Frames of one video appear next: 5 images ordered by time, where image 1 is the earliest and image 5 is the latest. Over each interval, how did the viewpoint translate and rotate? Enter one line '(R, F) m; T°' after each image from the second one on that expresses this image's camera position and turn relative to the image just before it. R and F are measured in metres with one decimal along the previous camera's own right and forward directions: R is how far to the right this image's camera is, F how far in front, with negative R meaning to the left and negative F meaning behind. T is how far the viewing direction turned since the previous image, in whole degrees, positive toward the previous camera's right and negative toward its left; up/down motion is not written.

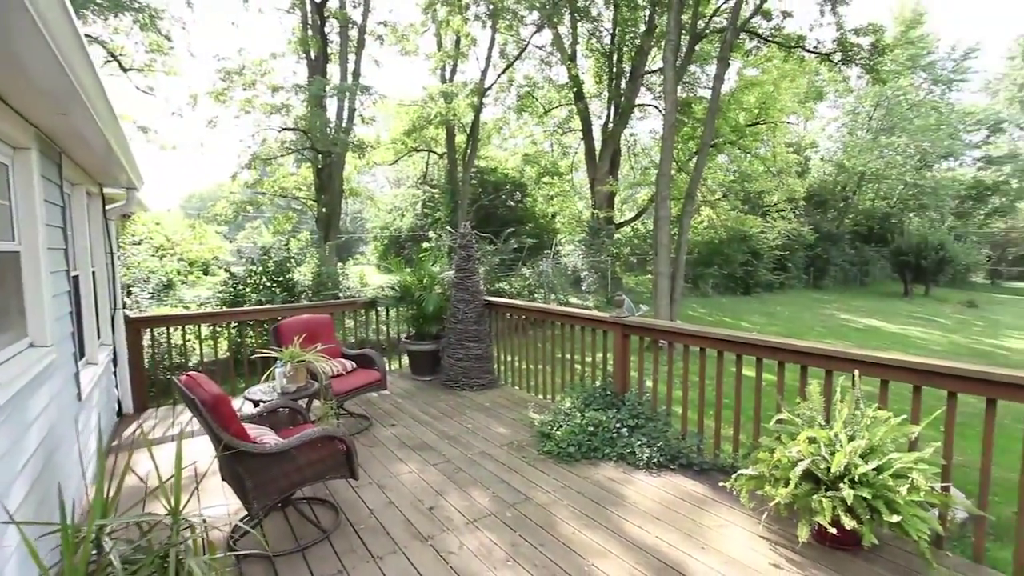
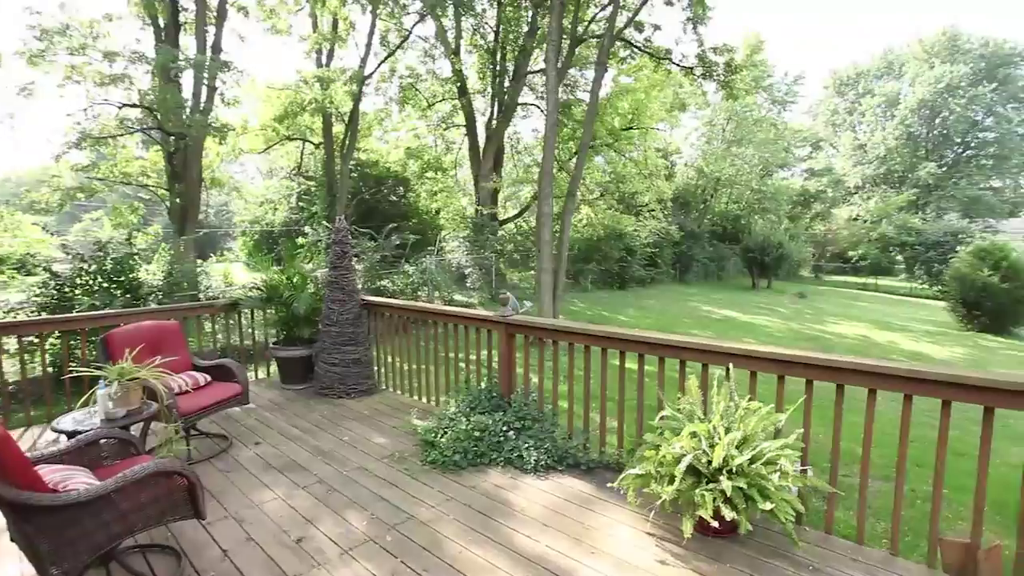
(0.0, +0.1) m; +12°
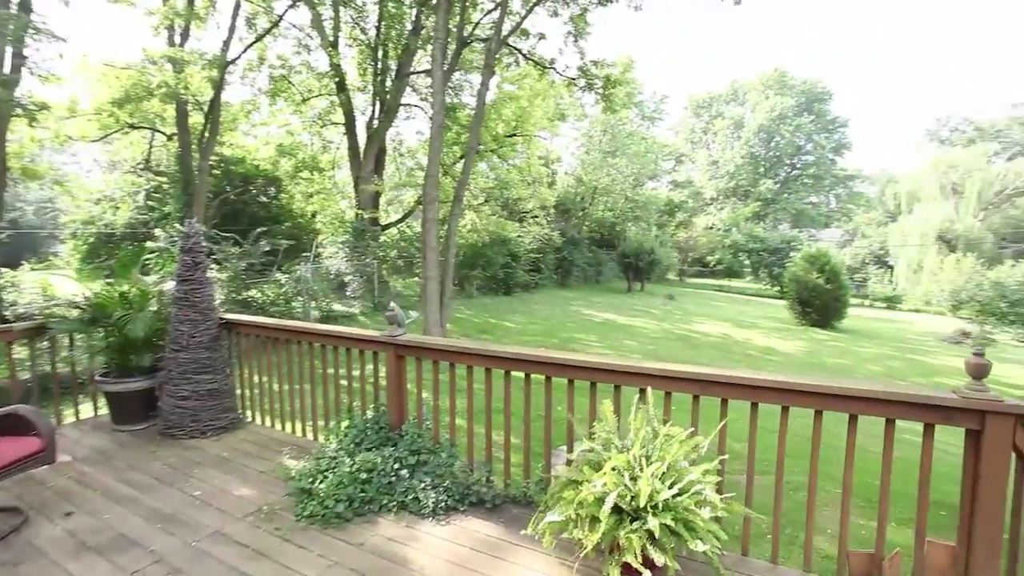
(0.0, +0.3) m; +12°
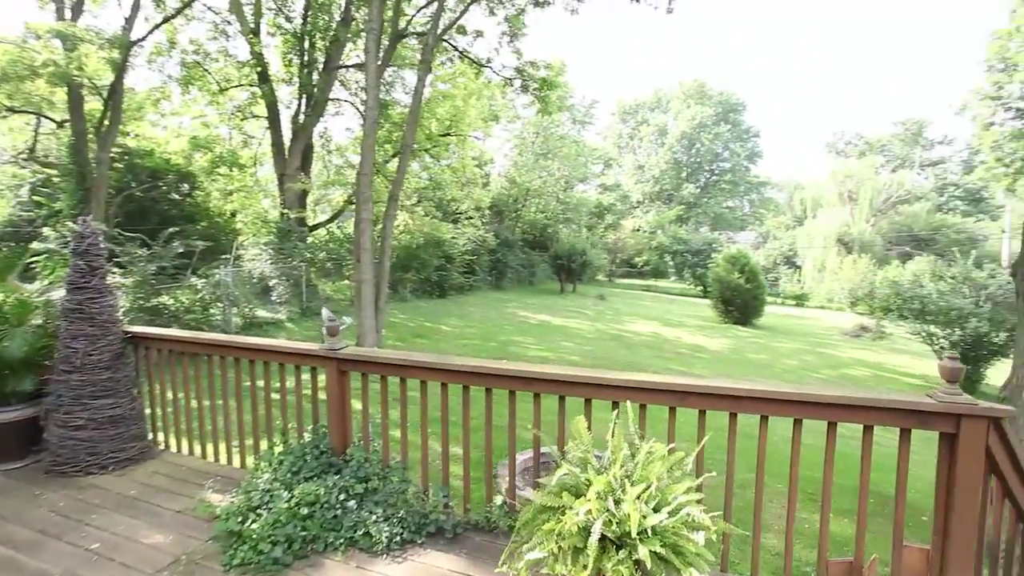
(-0.1, +0.2) m; +7°
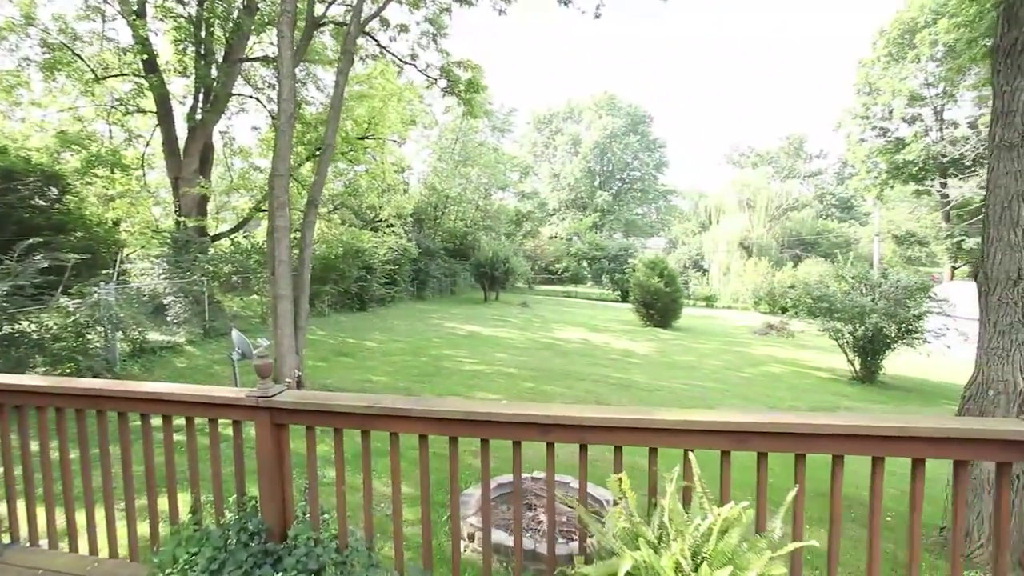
(-0.3, +0.5) m; +9°
